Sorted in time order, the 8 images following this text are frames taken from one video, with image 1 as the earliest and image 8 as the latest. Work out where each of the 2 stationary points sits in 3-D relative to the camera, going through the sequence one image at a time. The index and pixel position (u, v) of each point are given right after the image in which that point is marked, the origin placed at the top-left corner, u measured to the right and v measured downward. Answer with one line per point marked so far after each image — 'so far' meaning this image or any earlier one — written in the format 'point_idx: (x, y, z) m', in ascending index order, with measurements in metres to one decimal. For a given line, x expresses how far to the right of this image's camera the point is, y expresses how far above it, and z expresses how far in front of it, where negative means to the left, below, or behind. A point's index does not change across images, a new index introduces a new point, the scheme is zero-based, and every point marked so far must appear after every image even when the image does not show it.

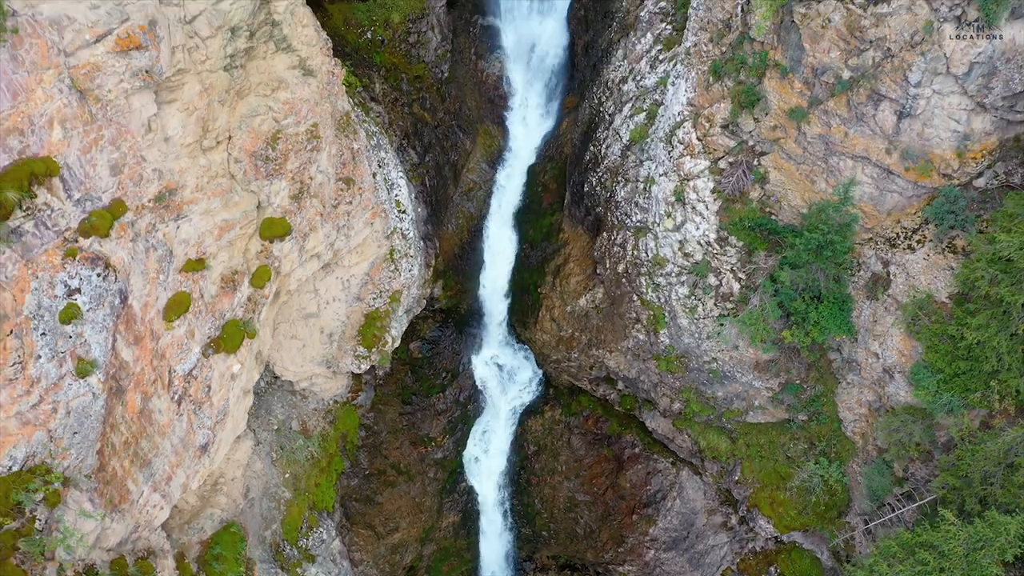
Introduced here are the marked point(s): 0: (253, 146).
0: (-3.0, +1.6, +9.8) m
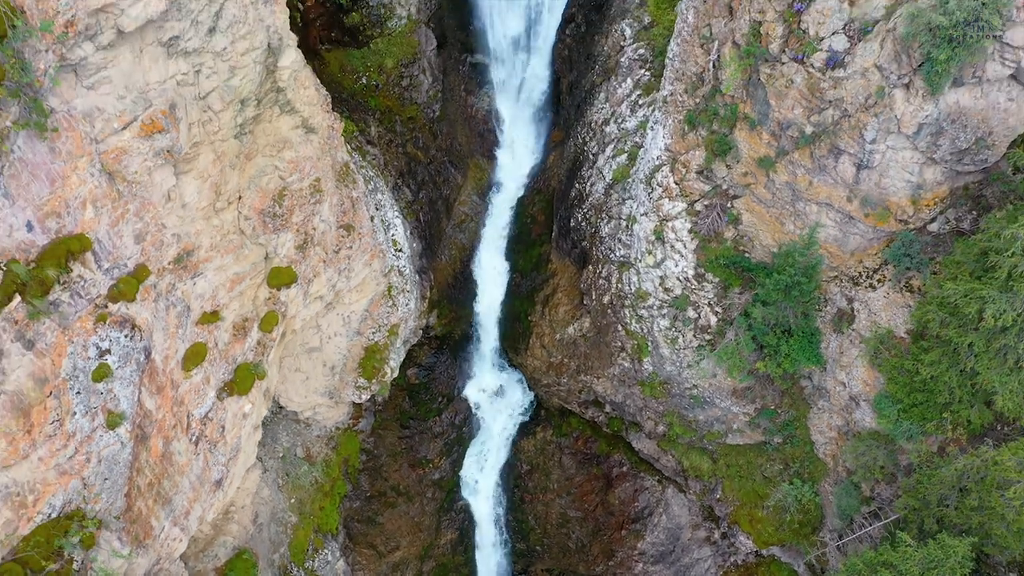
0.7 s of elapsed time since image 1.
0: (-3.1, +1.0, +10.6) m
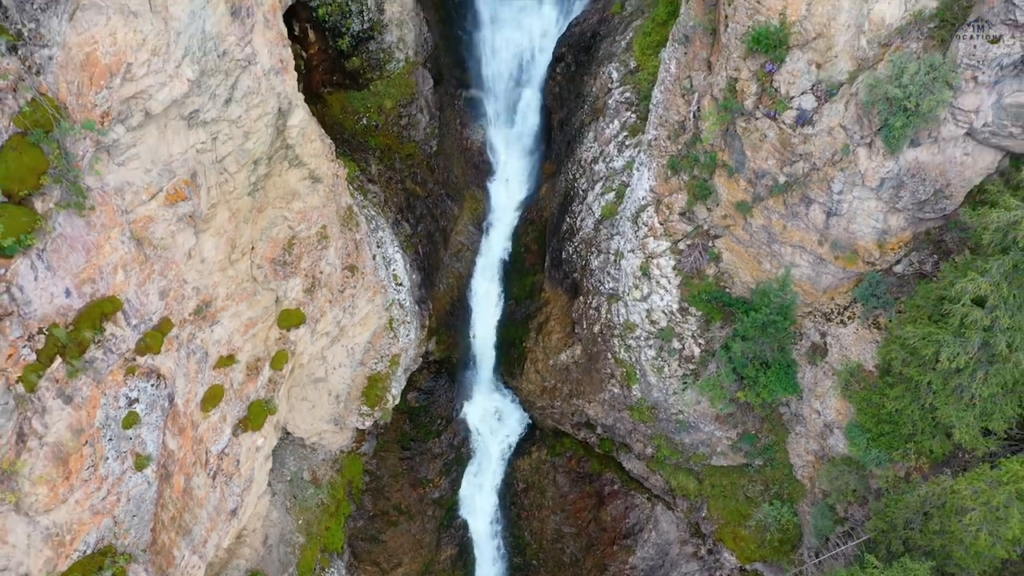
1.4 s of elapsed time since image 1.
0: (-3.2, +0.5, +11.3) m
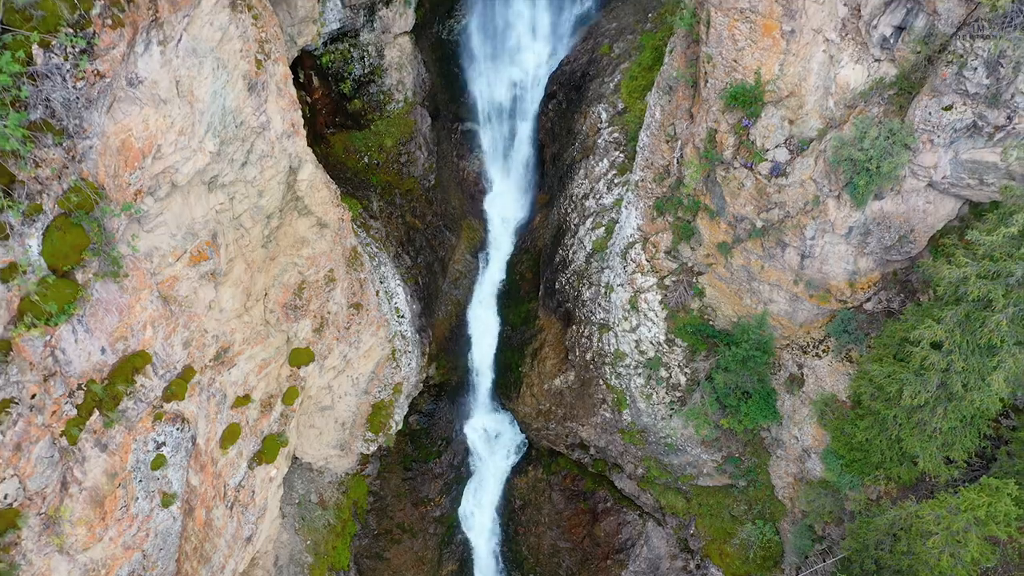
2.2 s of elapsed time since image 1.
0: (-3.3, -0.1, +12.1) m
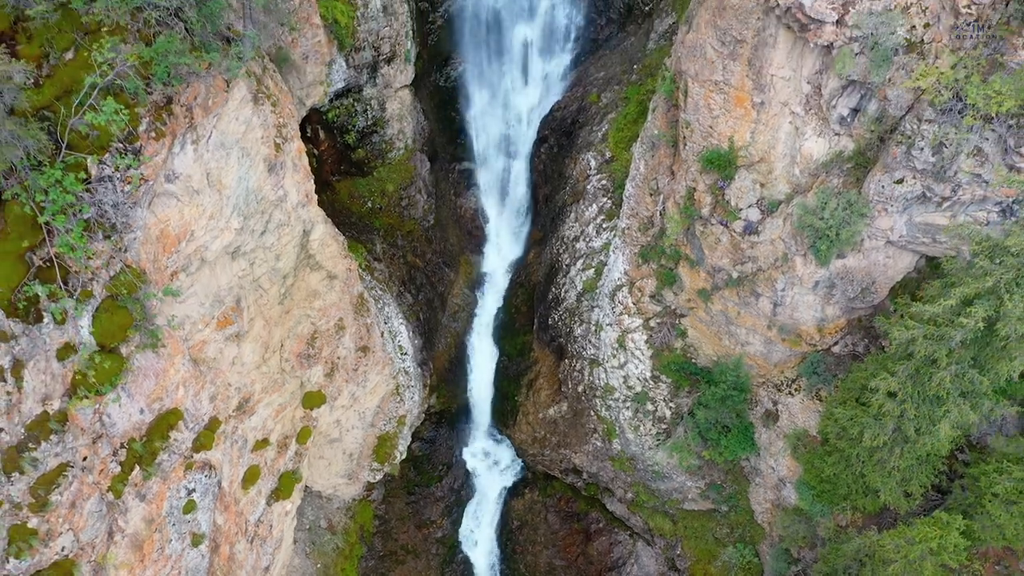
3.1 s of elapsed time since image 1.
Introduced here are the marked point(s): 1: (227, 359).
0: (-3.3, -0.9, +13.1) m
1: (-3.8, -0.9, +11.2) m
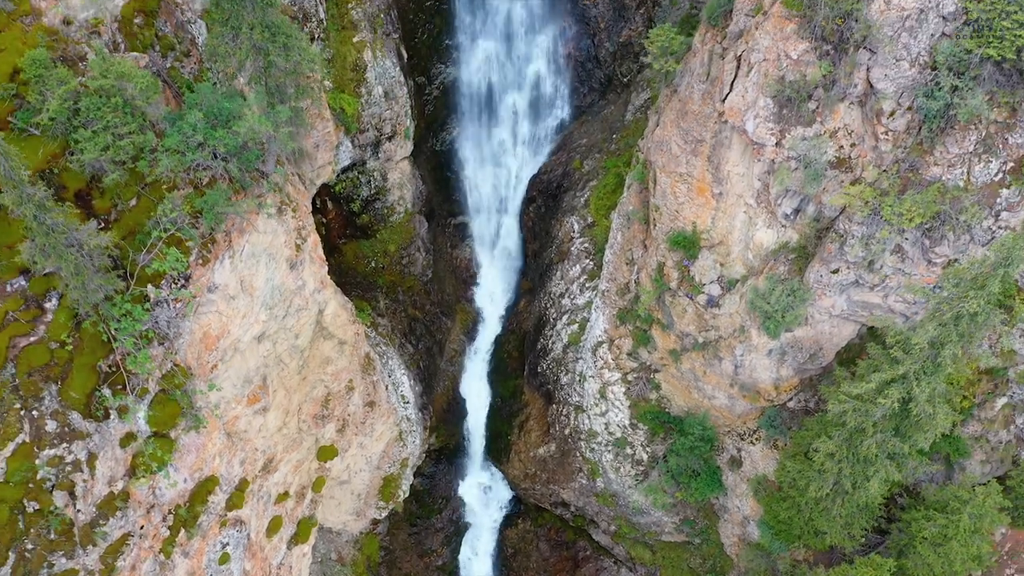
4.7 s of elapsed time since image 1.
0: (-3.5, -2.1, +14.8) m
1: (-3.9, -2.1, +12.8) m
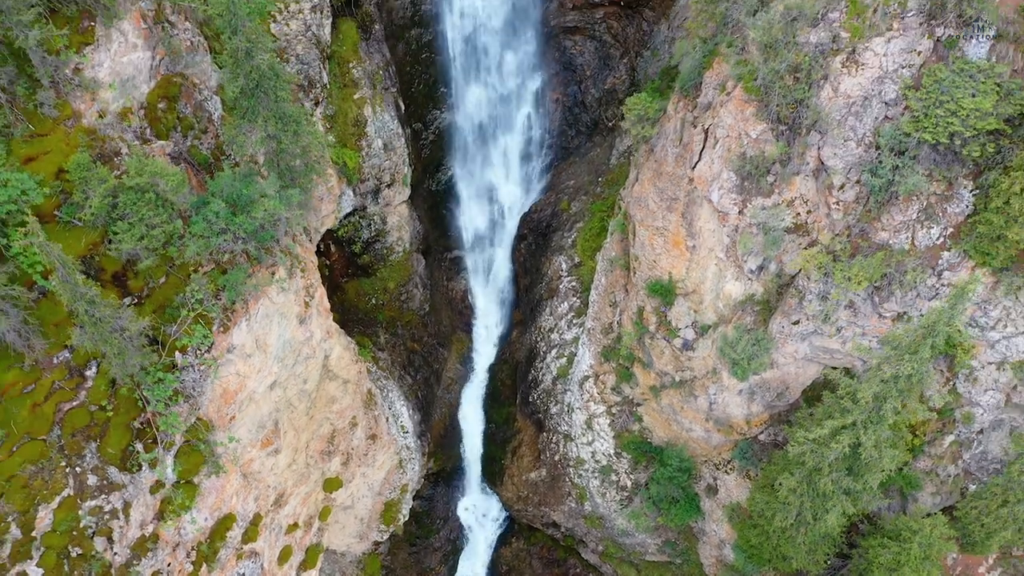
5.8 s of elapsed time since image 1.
0: (-3.6, -3.0, +16.0) m
1: (-4.1, -3.0, +14.0) m
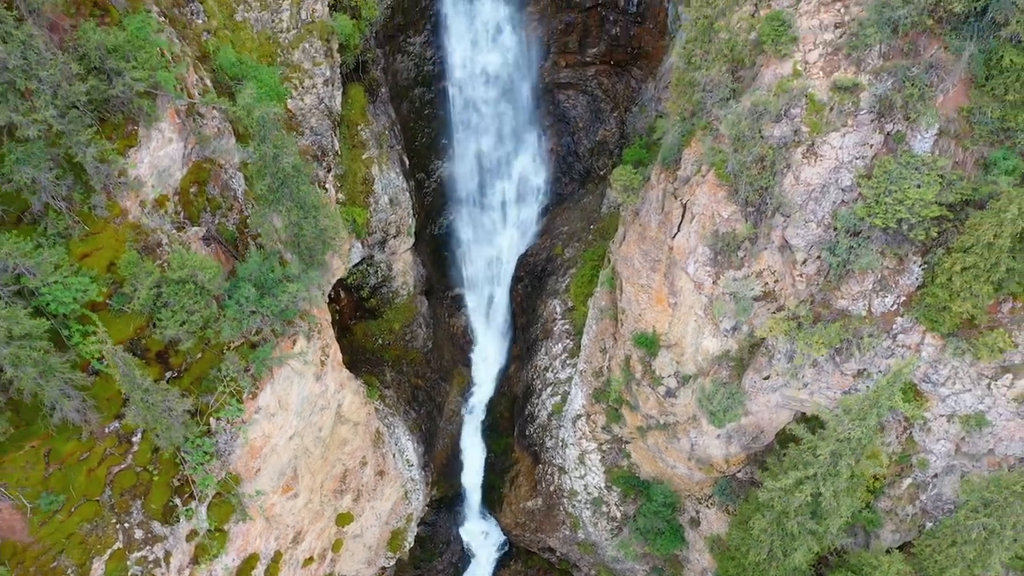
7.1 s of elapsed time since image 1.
0: (-3.7, -4.0, +17.3) m
1: (-4.1, -4.1, +15.4) m
